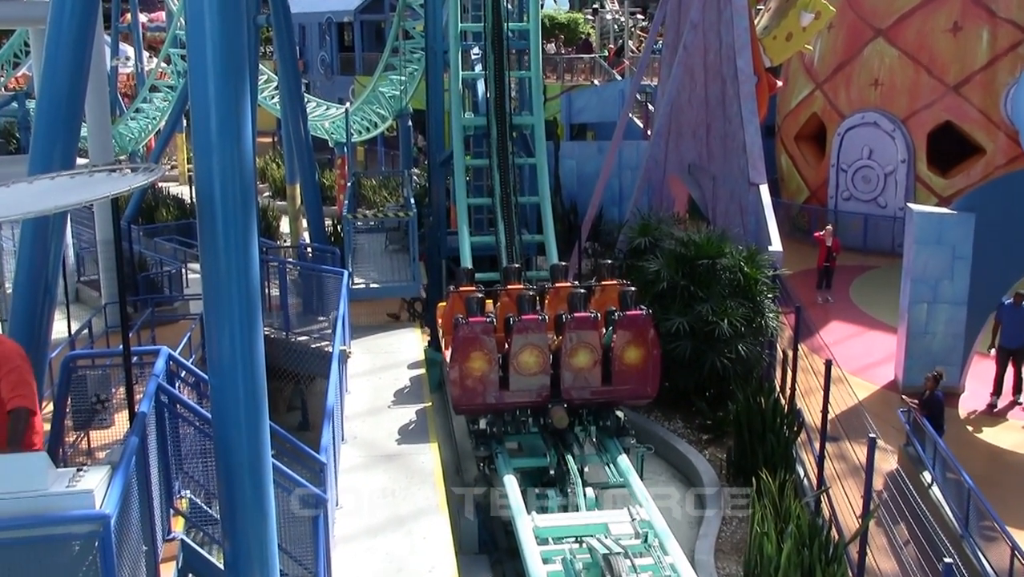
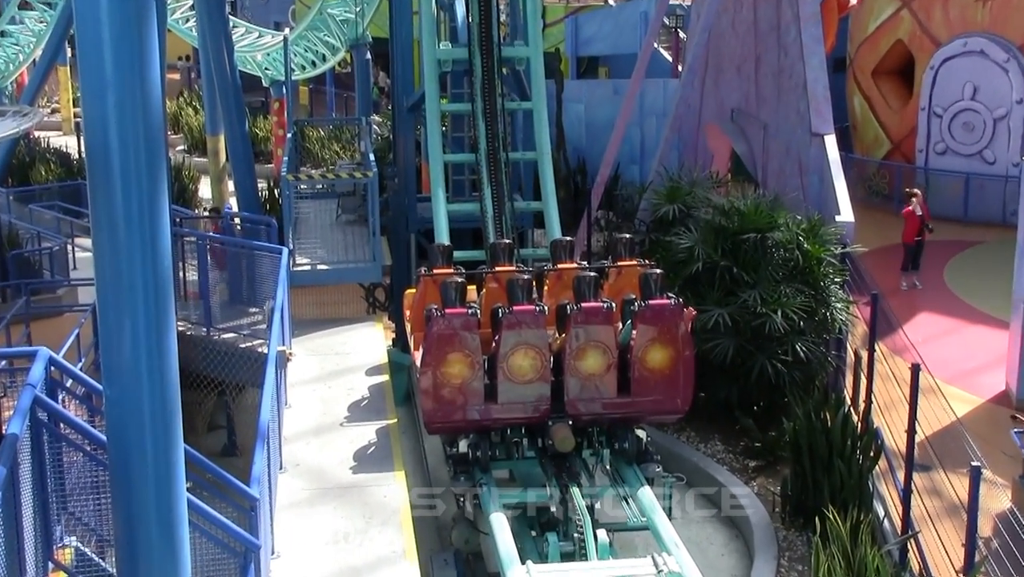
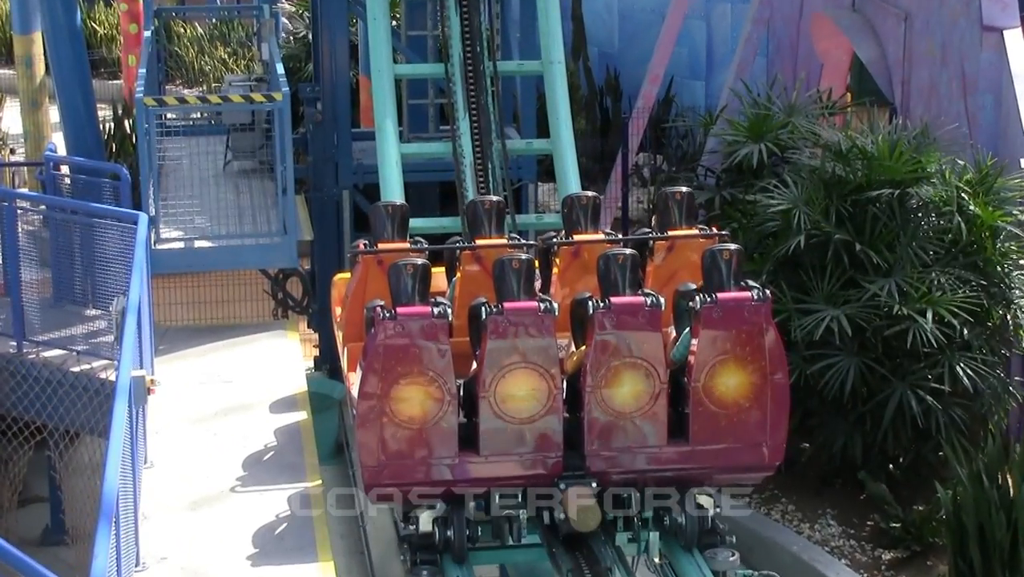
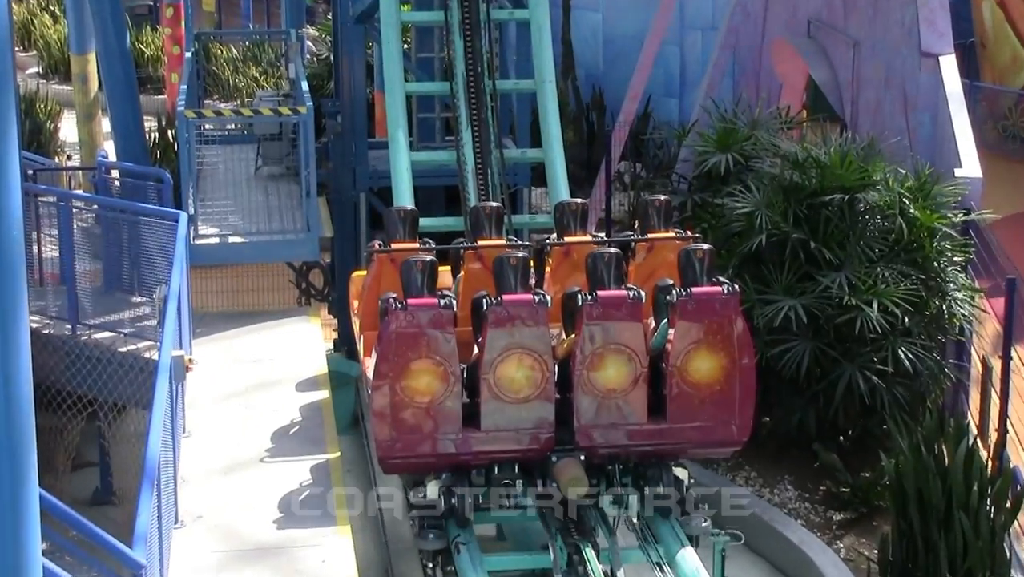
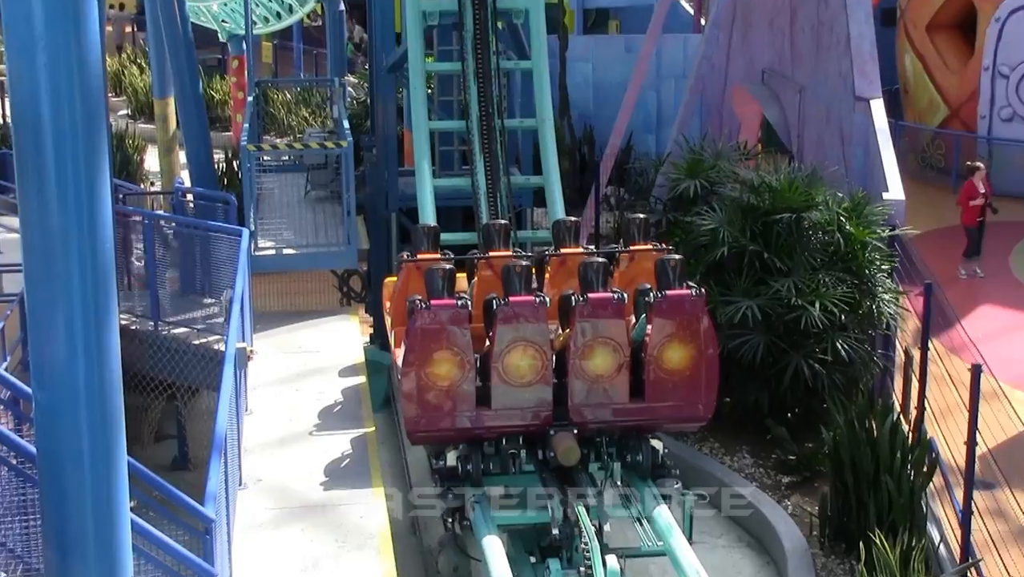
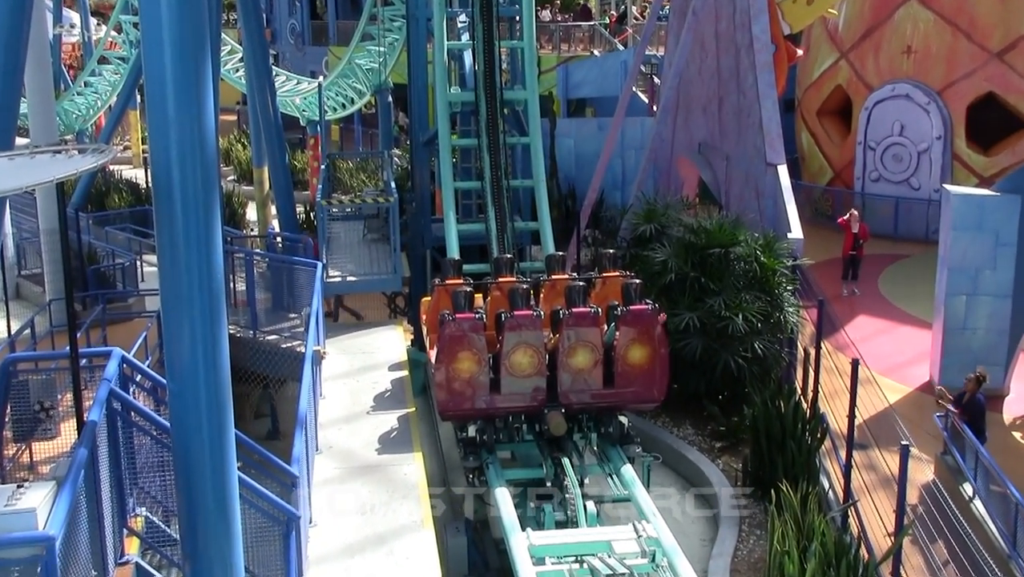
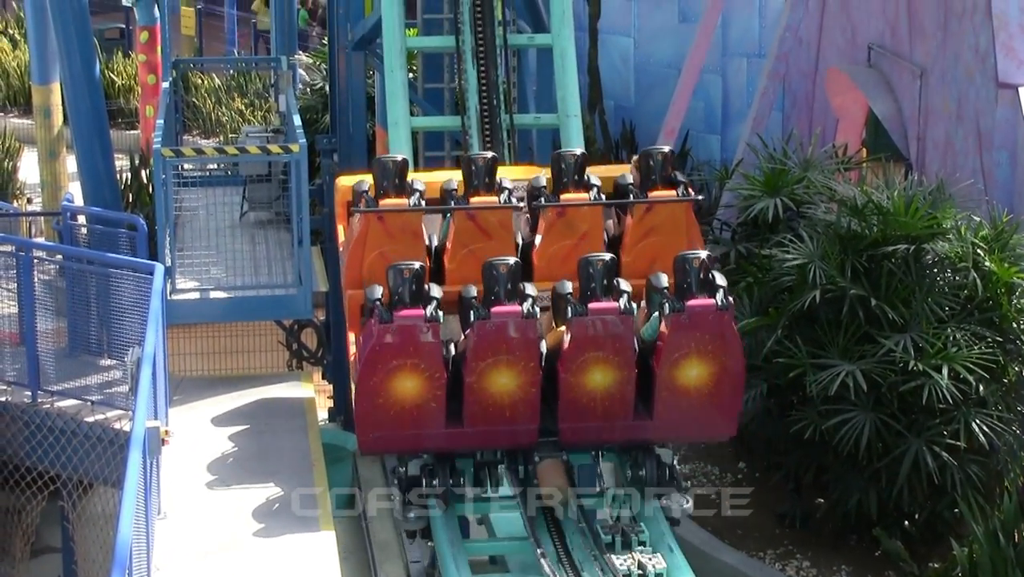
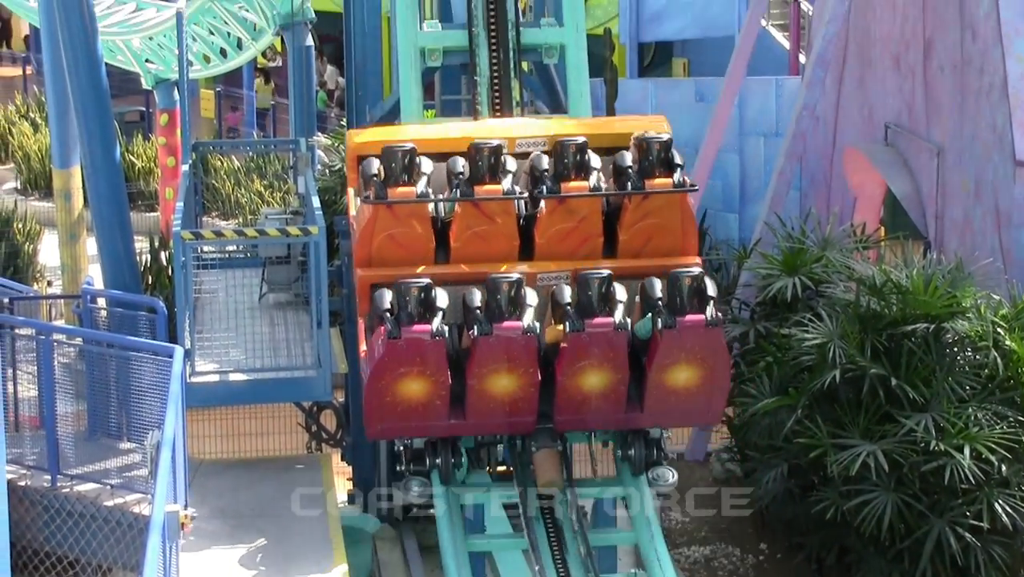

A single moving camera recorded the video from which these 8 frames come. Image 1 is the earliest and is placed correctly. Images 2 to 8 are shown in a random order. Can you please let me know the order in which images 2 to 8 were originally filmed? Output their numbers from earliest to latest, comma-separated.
6, 2, 5, 4, 3, 7, 8
